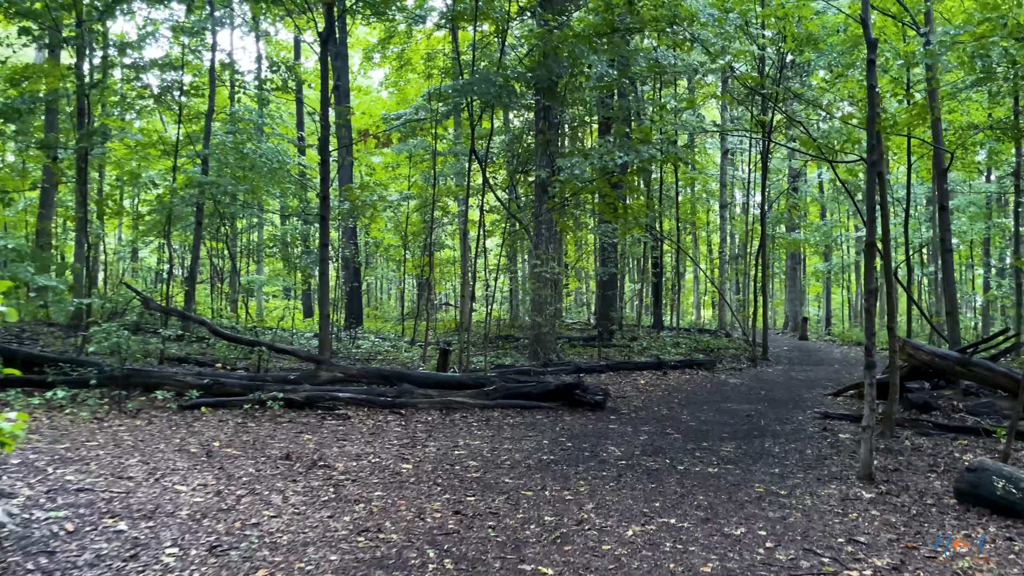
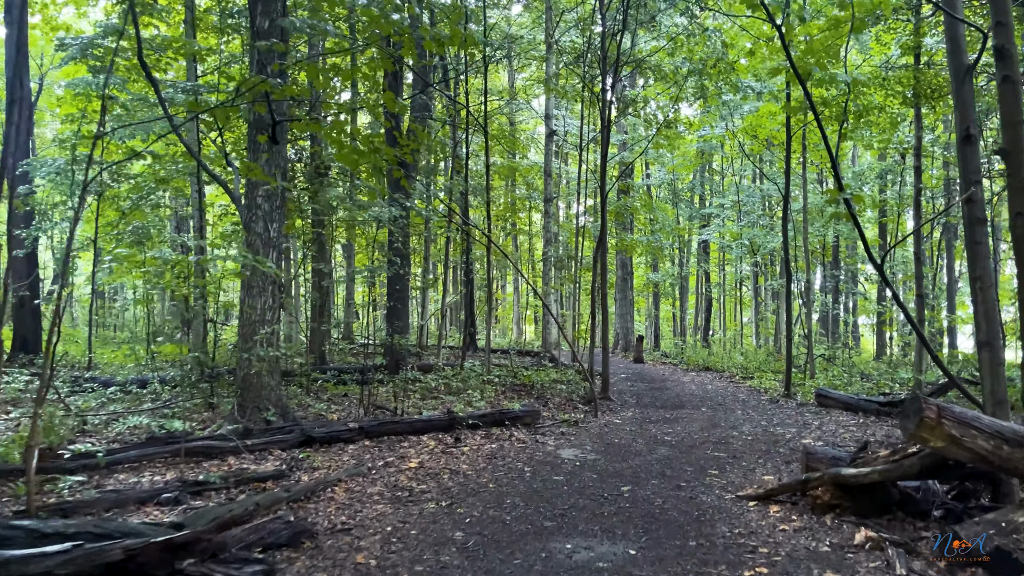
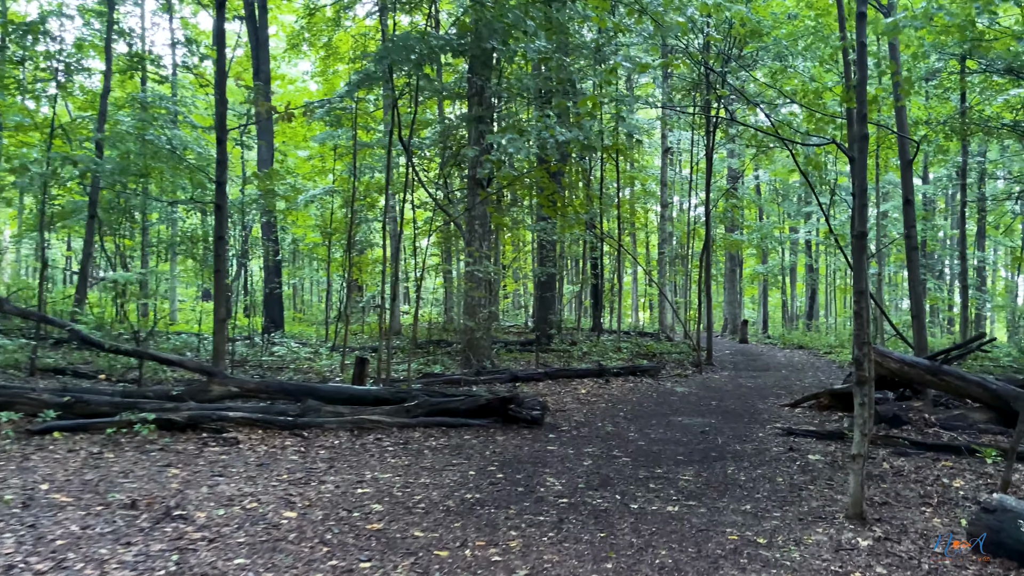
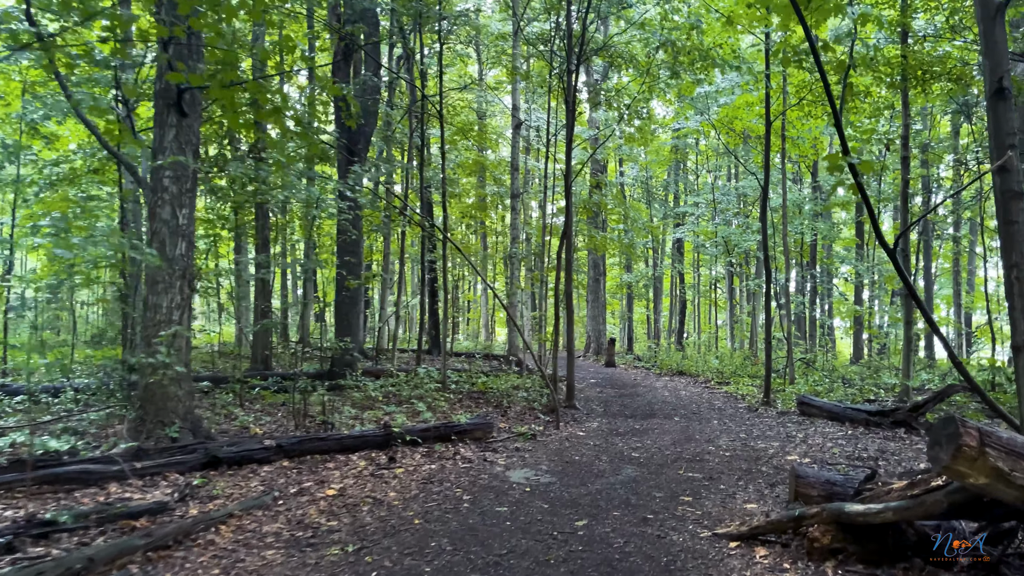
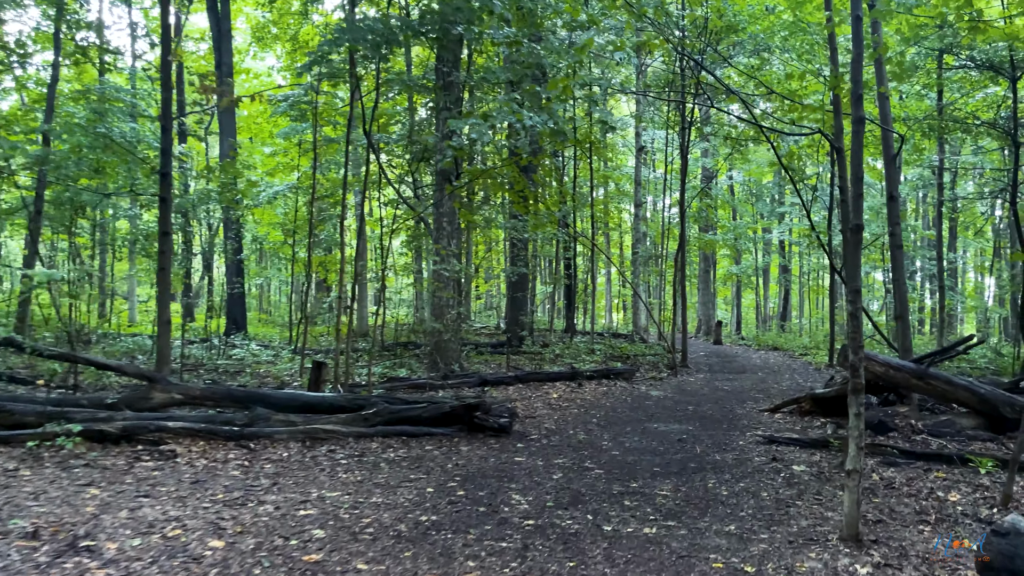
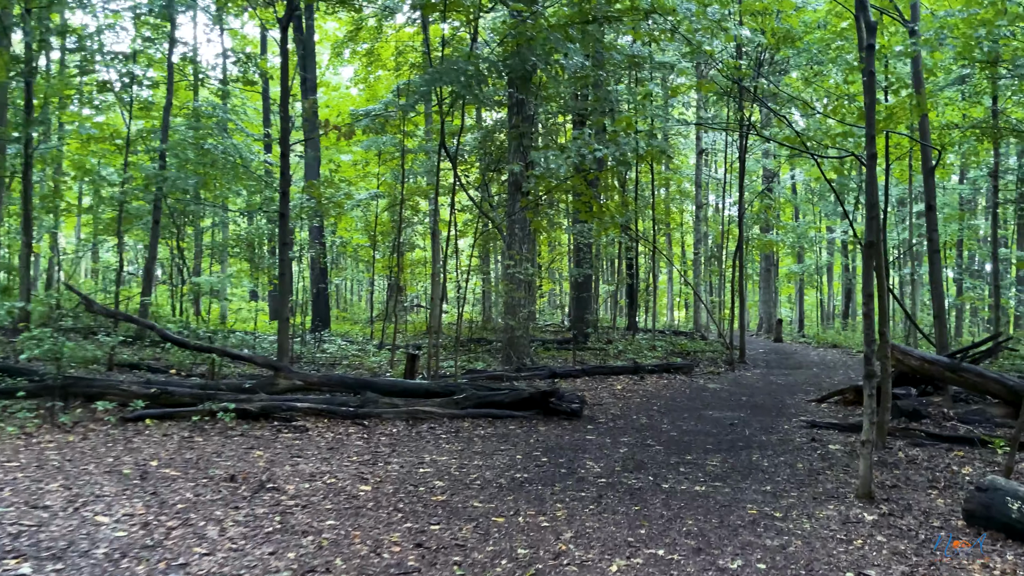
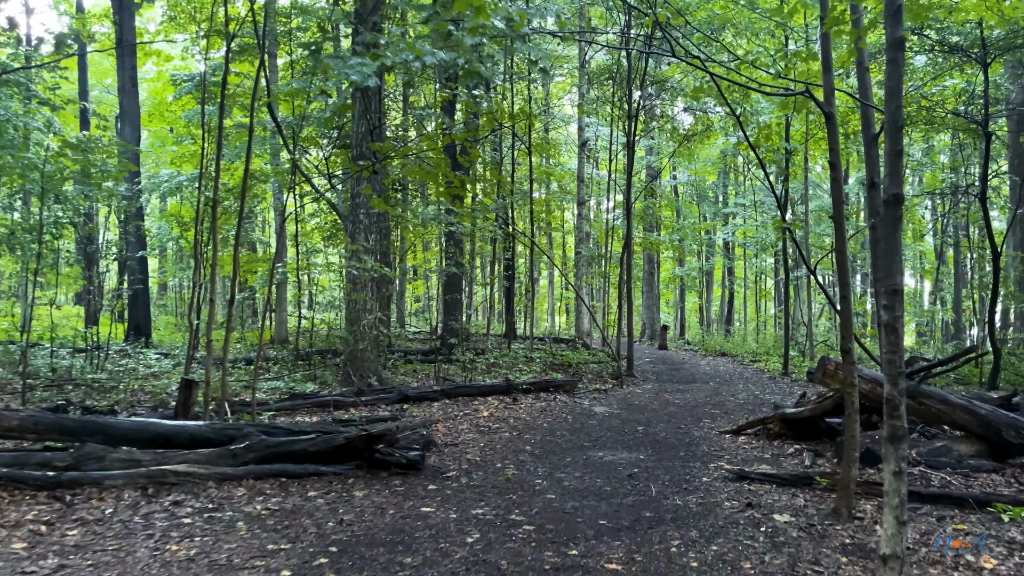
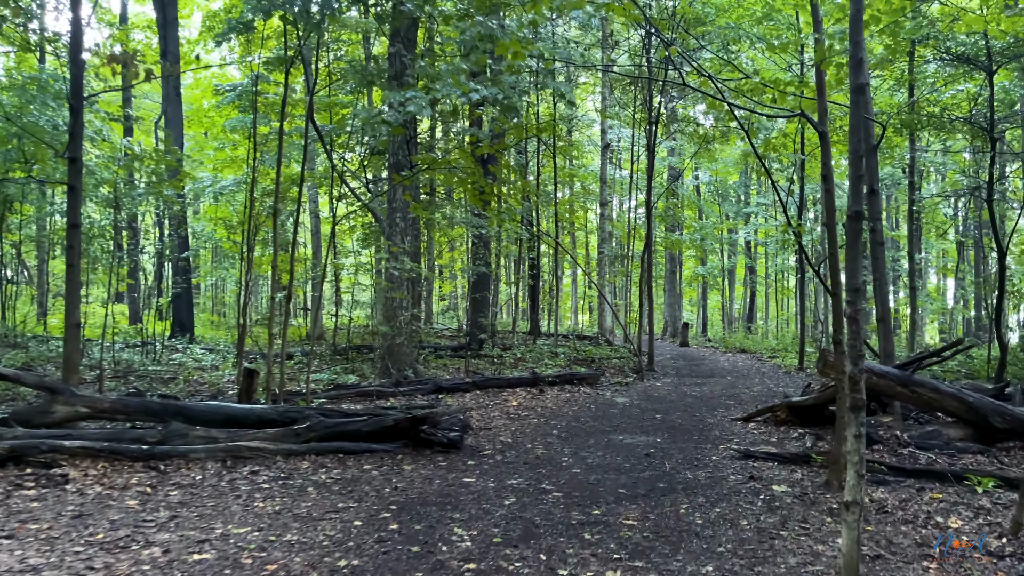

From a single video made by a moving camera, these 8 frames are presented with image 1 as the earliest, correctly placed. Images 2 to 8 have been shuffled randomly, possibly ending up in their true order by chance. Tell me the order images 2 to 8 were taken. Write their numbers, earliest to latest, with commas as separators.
6, 3, 5, 8, 7, 2, 4
